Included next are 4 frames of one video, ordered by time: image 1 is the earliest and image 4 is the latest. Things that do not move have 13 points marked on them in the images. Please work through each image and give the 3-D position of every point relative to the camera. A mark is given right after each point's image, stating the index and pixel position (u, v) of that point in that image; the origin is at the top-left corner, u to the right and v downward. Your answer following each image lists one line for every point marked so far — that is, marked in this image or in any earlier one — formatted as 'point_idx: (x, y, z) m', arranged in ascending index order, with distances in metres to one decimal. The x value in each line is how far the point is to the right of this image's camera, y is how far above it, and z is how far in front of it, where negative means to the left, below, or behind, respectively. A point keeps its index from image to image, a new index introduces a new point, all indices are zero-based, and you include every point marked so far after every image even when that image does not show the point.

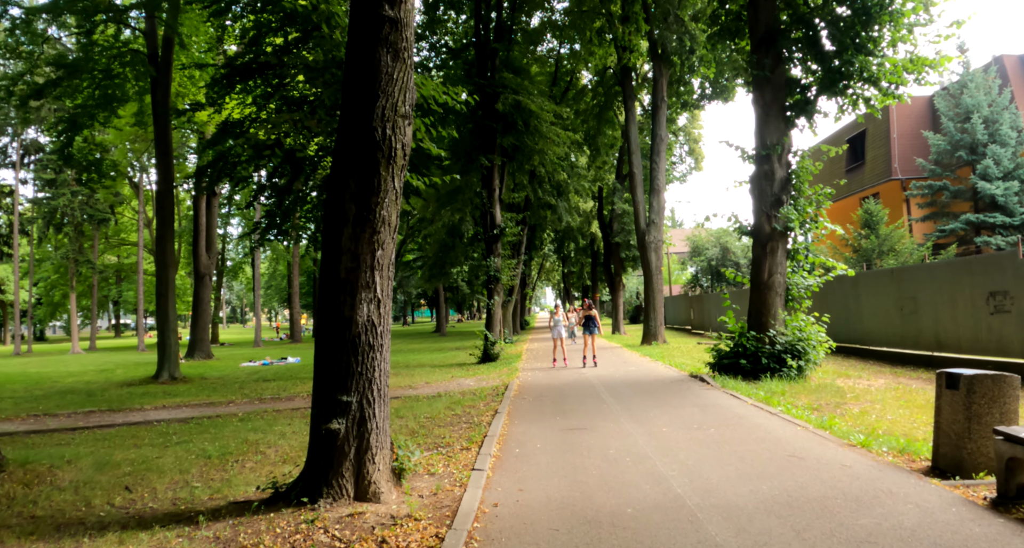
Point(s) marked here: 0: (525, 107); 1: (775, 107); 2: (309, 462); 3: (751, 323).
0: (+0.4, +5.0, +19.8) m
1: (+4.9, +3.1, +12.4) m
2: (-1.6, -1.5, +5.1) m
3: (+4.3, -0.9, +12.2) m
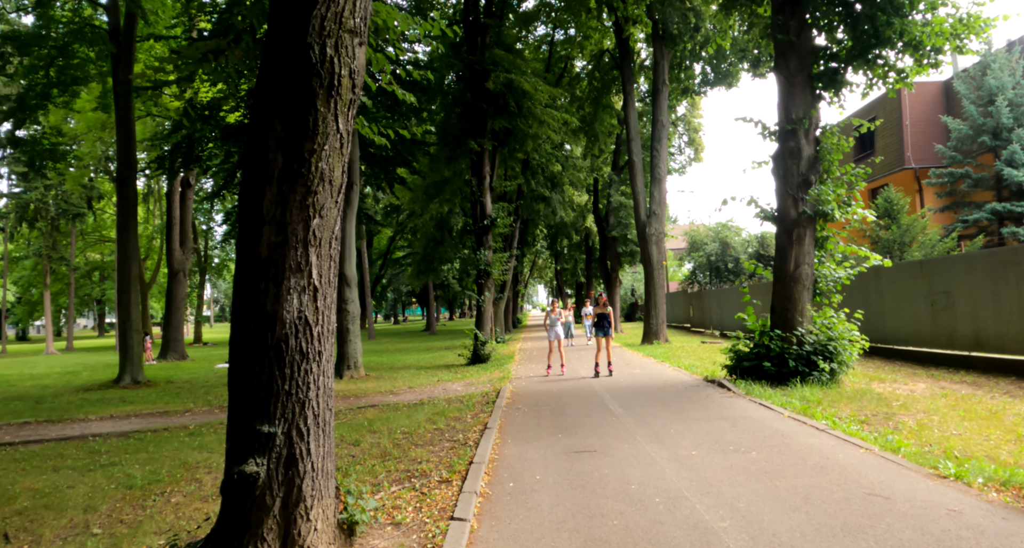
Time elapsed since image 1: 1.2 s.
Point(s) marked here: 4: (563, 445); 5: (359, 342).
0: (+0.2, +5.1, +18.3) m
1: (+4.8, +3.3, +11.0) m
2: (-1.6, -1.3, +3.6) m
3: (+4.2, -0.8, +10.7) m
4: (+0.5, -1.7, +6.6) m
5: (-3.8, -1.7, +16.7) m
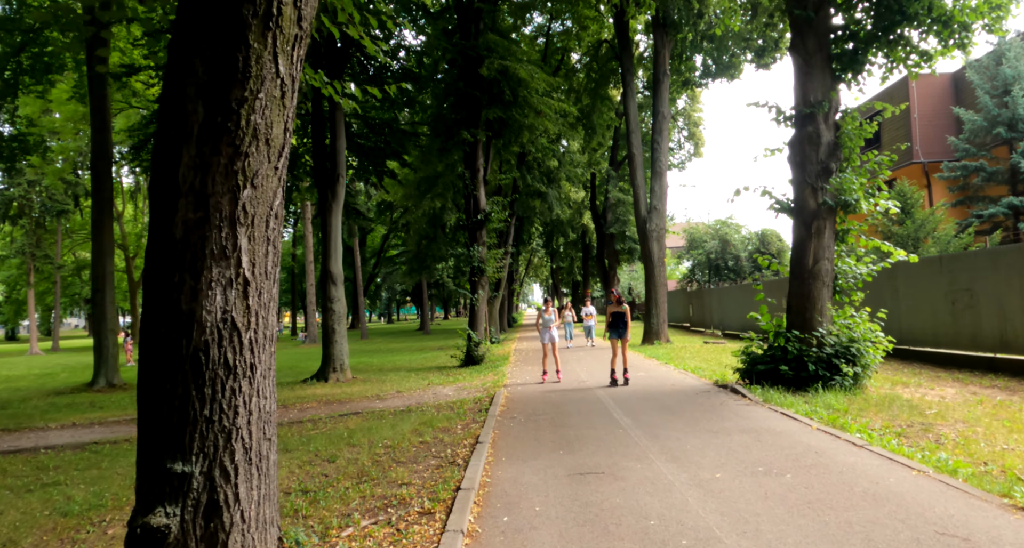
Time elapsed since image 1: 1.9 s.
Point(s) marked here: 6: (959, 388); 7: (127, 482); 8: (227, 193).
0: (0.0, +5.2, +17.5) m
1: (+4.7, +3.3, +10.2) m
2: (-1.6, -1.3, +2.8) m
3: (+4.1, -0.7, +9.9) m
4: (+0.5, -1.6, +5.7) m
5: (-3.9, -1.6, +15.8) m
6: (+6.6, -1.7, +9.8) m
7: (-3.9, -2.1, +6.8) m
8: (-1.3, +0.4, +3.0) m
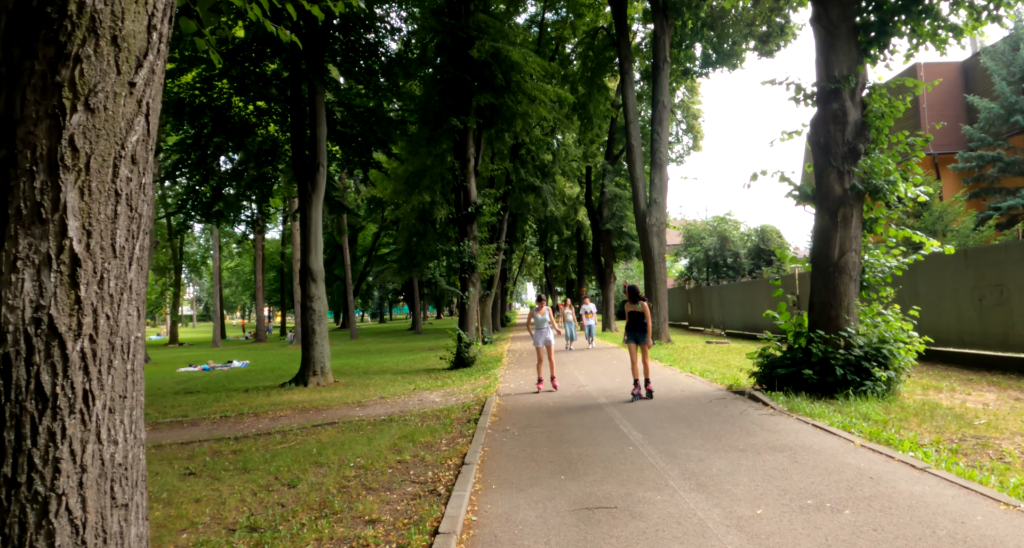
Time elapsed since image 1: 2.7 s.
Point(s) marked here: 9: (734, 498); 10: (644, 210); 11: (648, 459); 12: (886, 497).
0: (-0.1, +5.3, +16.5) m
1: (+4.6, +3.4, +9.2) m
2: (-1.7, -1.2, +1.8) m
3: (+4.0, -0.6, +8.9) m
4: (+0.4, -1.6, +4.7) m
5: (-4.1, -1.5, +14.7) m
6: (+6.5, -1.6, +8.9) m
7: (-4.0, -2.0, +5.7) m
8: (-1.3, +0.4, +2.0) m
9: (+1.5, -1.5, +4.5) m
10: (+4.0, +1.9, +20.0) m
11: (+1.1, -1.5, +5.6) m
12: (+2.4, -1.4, +4.4) m
